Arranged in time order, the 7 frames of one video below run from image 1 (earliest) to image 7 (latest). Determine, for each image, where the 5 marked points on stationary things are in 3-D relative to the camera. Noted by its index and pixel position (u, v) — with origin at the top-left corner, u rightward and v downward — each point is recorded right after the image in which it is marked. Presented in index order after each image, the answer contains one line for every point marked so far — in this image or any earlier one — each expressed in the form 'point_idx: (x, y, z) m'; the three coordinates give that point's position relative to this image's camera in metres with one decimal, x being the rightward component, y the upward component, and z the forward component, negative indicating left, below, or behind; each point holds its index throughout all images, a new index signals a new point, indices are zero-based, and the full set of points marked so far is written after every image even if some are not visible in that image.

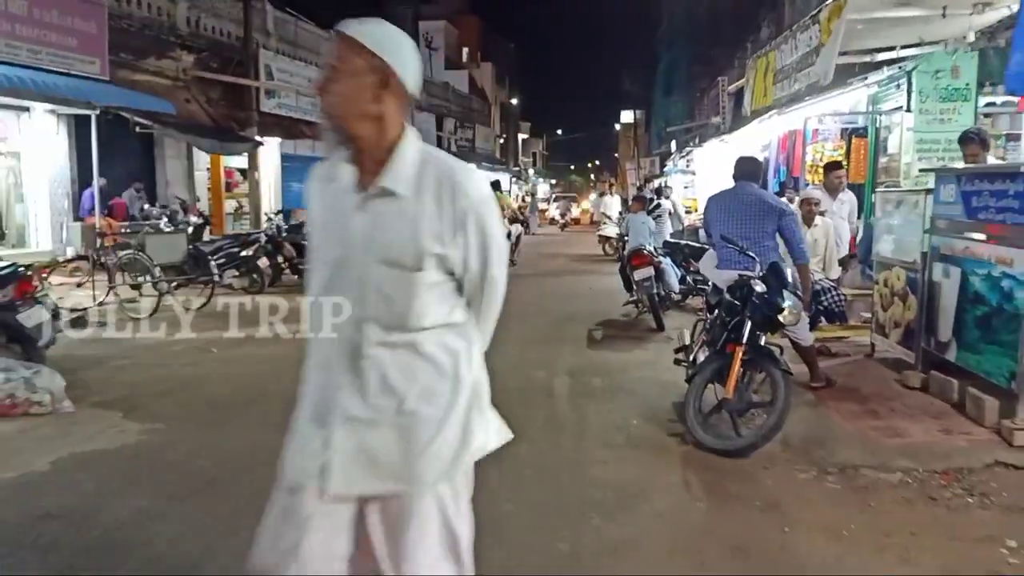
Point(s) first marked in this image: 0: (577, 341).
0: (+0.7, -0.6, +9.0) m
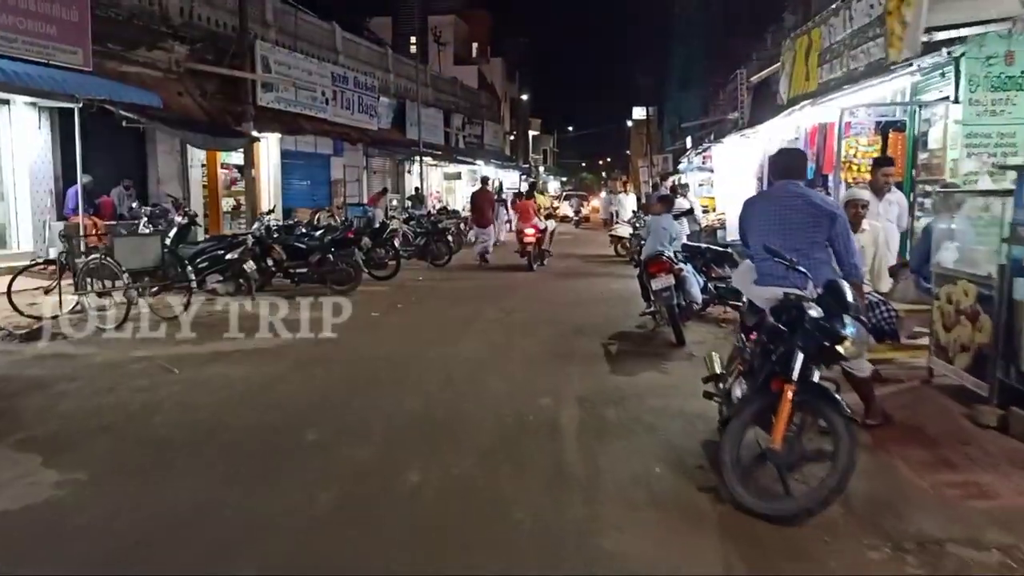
0: (+0.8, -0.7, +8.0) m
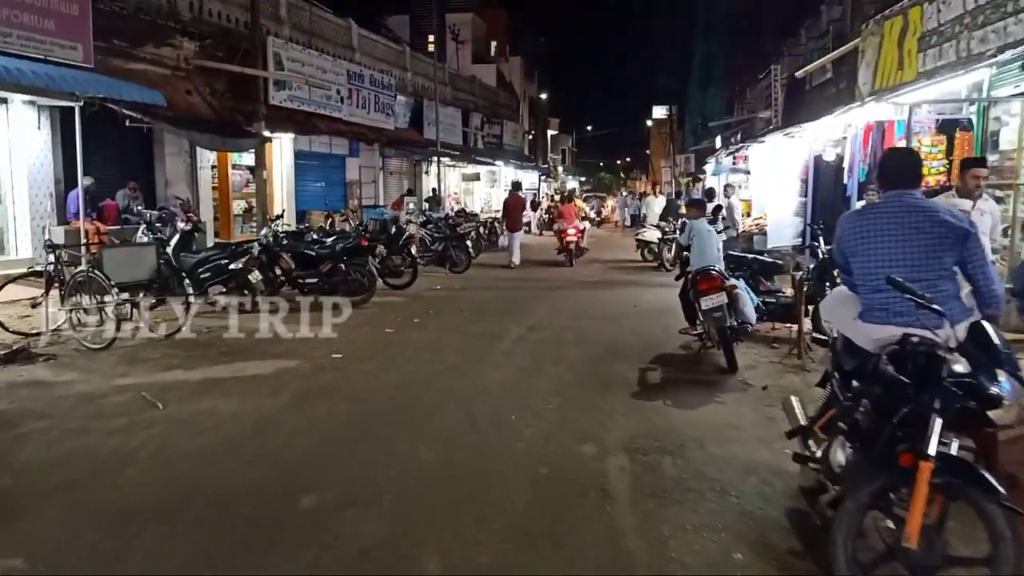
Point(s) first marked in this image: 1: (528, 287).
0: (+1.1, -0.9, +7.1) m
1: (+0.3, 0.0, +14.5) m
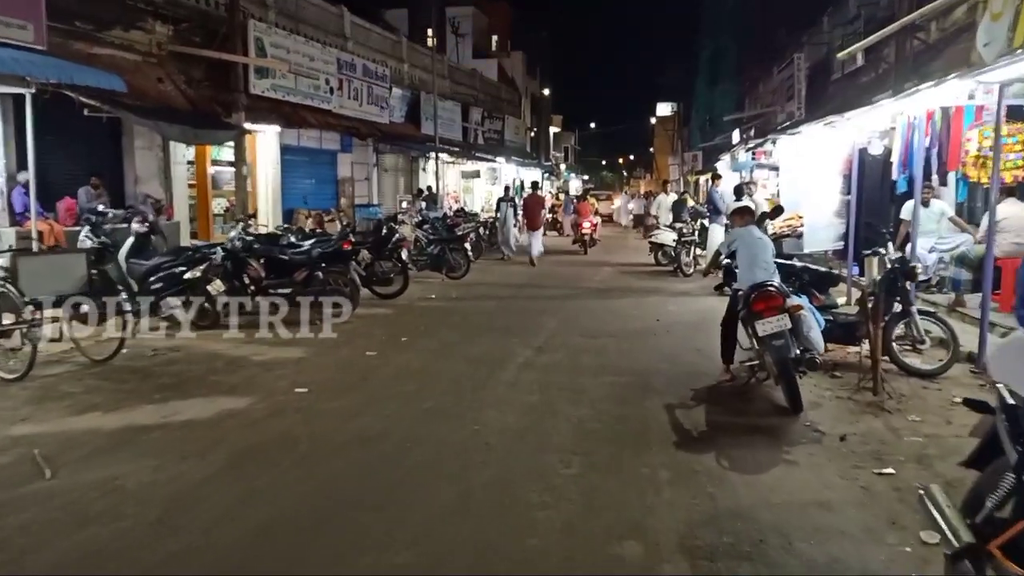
0: (+1.1, -1.0, +5.5) m
1: (+0.3, -0.1, +12.9) m
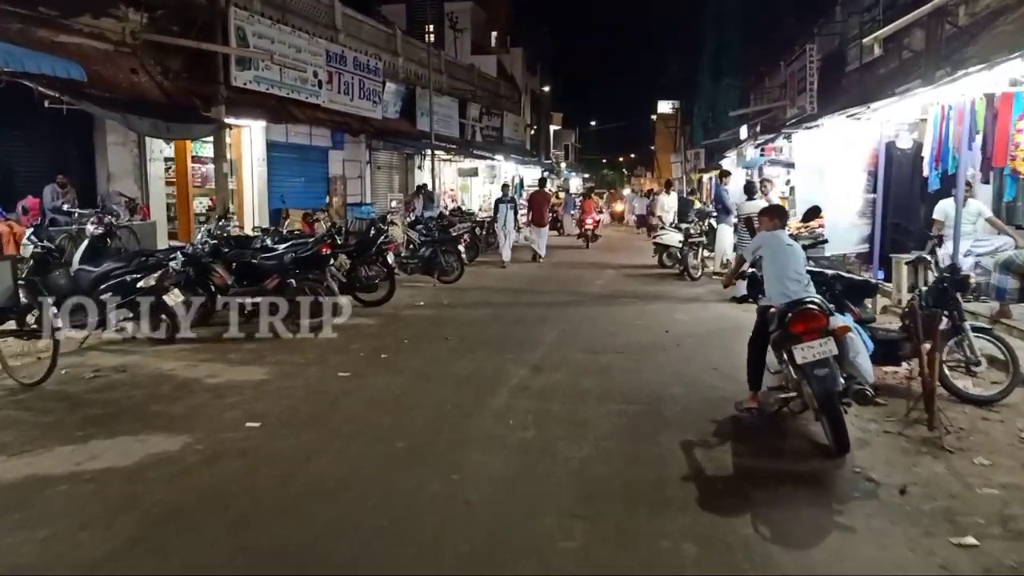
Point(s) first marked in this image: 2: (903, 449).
0: (+1.0, -1.1, +4.5) m
1: (+0.3, -0.2, +11.9) m
2: (+2.6, -1.1, +5.4) m
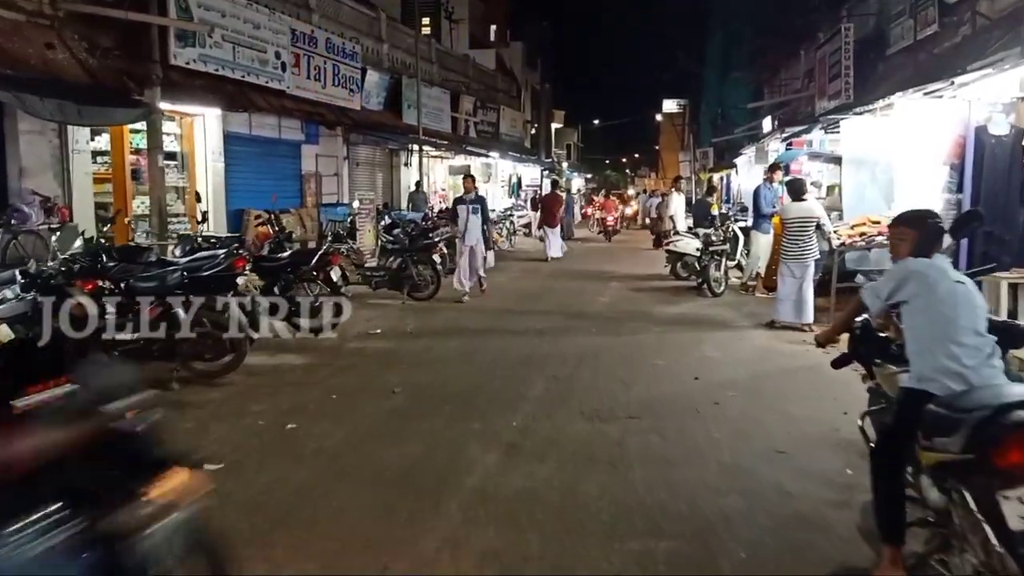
0: (+0.8, -1.4, +2.0) m
1: (+0.1, -0.5, +9.4) m
2: (+2.4, -1.3, +2.9) m
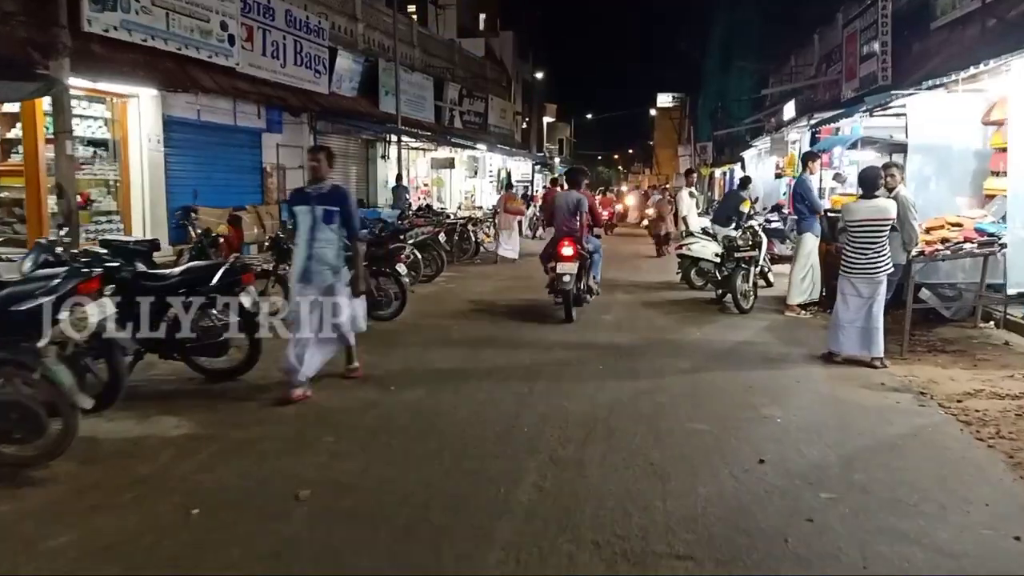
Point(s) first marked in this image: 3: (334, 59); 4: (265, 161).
0: (+0.7, -1.7, -0.3) m
1: (-0.1, -0.7, +7.1) m
2: (+2.3, -1.6, +0.6) m
3: (-4.2, +5.4, +18.9) m
4: (-5.7, +2.9, +18.5) m
